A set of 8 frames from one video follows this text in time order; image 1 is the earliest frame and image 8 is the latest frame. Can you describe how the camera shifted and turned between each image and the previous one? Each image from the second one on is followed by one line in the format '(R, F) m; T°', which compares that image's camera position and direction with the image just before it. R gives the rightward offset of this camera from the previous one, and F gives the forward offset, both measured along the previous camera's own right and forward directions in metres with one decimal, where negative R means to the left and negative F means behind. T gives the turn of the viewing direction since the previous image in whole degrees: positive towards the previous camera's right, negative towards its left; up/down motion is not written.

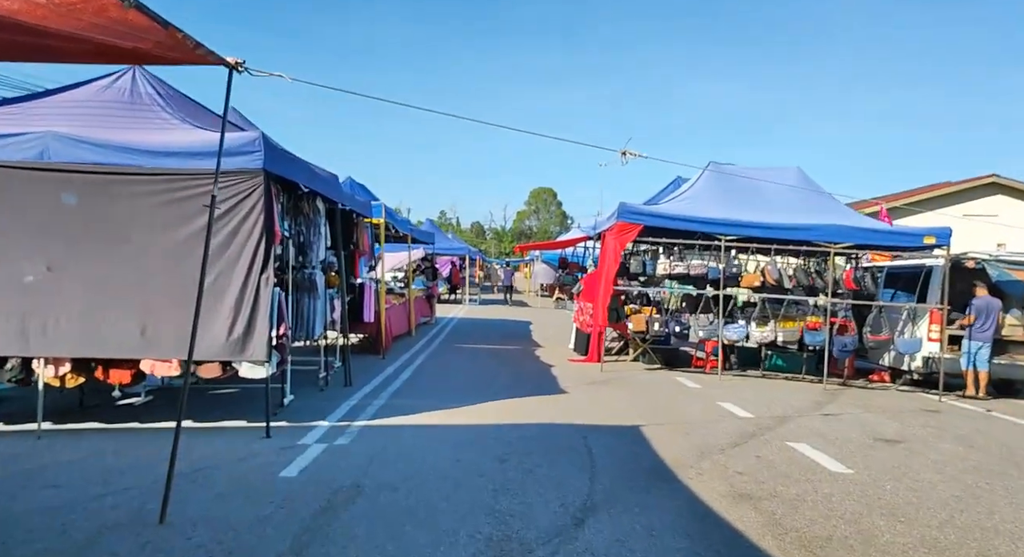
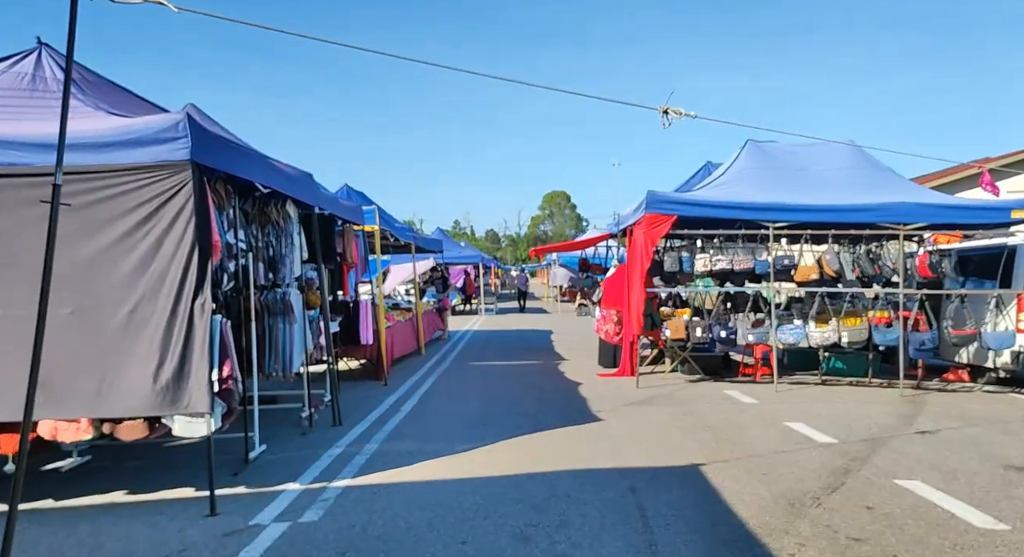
(0.0, +1.8) m; -1°
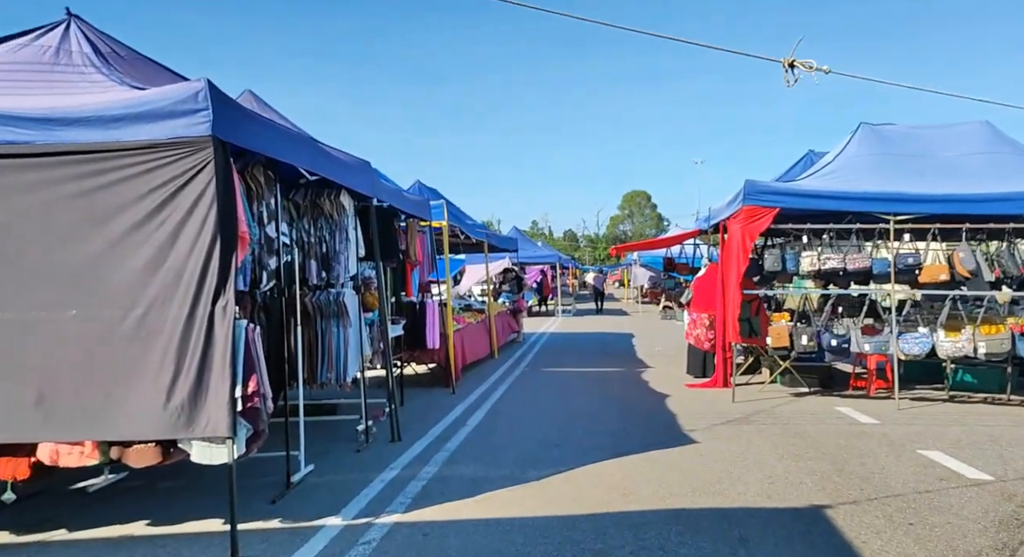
(0.0, +1.1) m; -6°
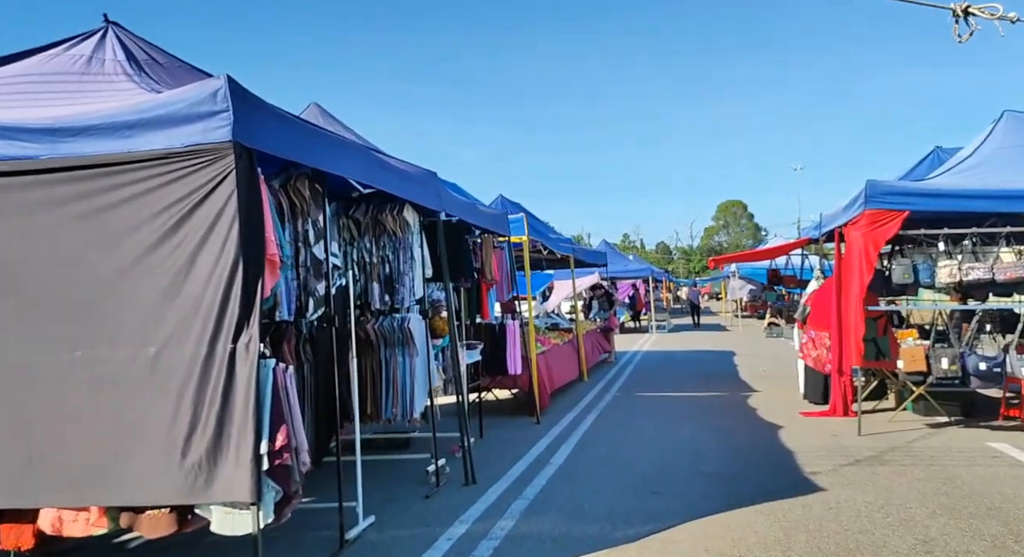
(+0.1, +0.9) m; -7°
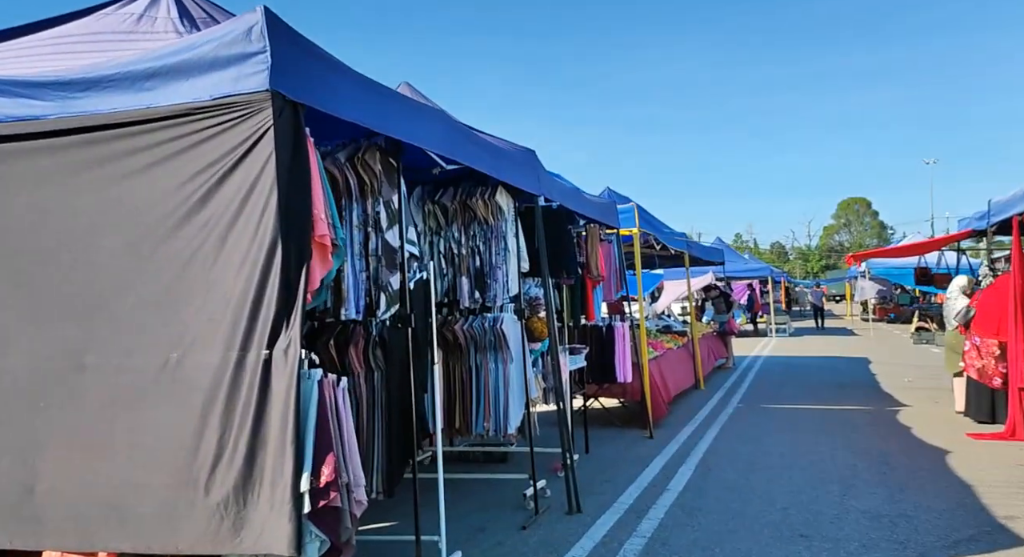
(0.0, +1.0) m; -8°
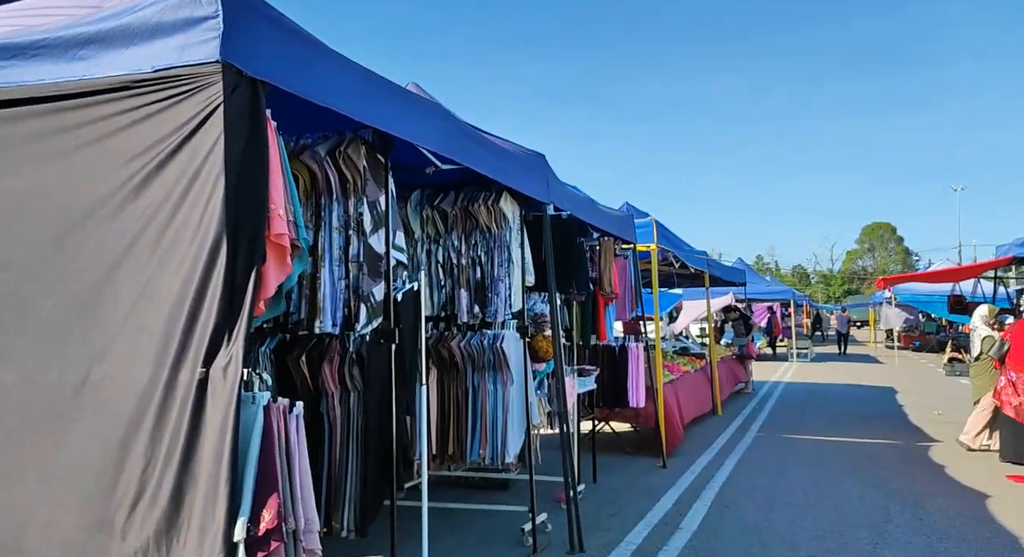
(+0.1, +0.5) m; -1°
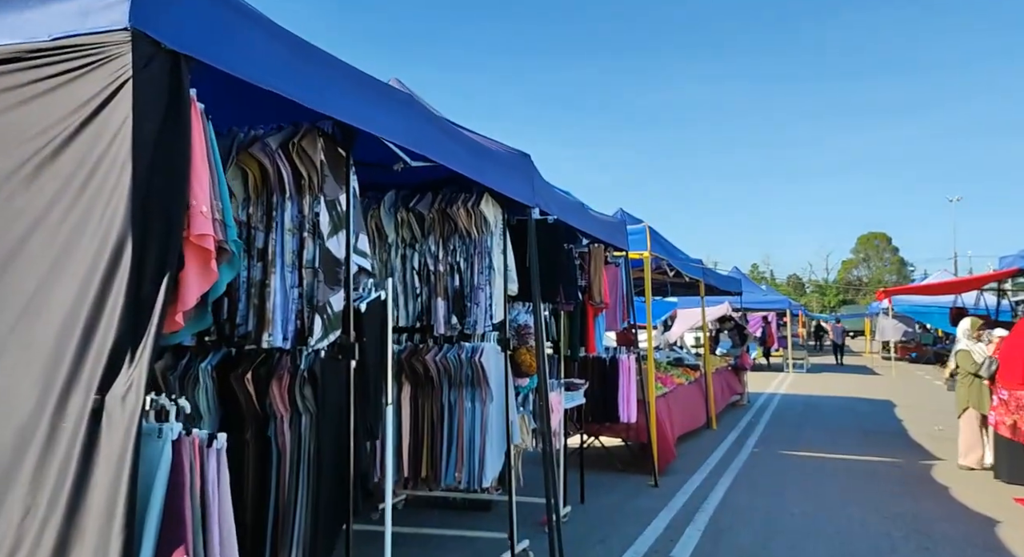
(+0.1, +0.4) m; 0°
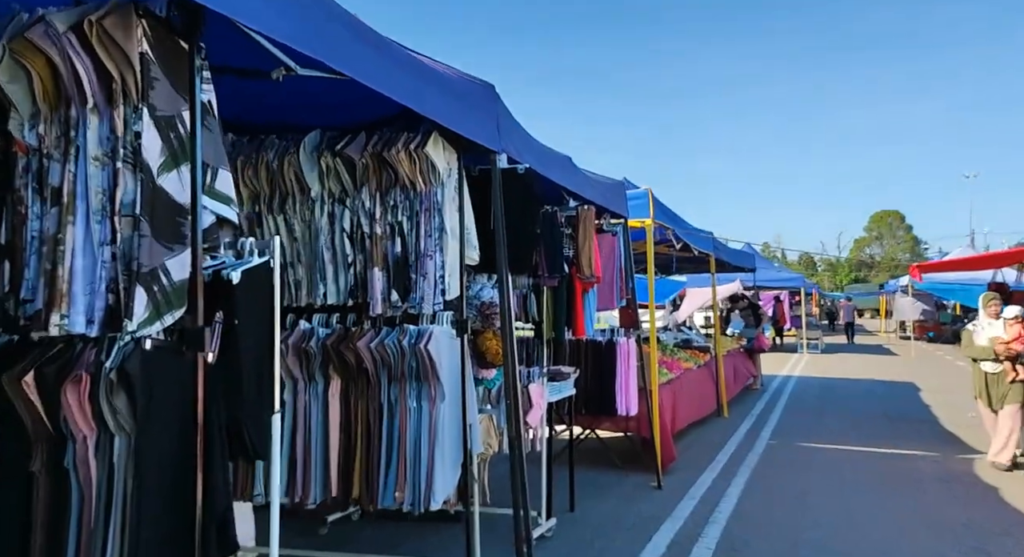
(+0.3, +1.2) m; -1°
